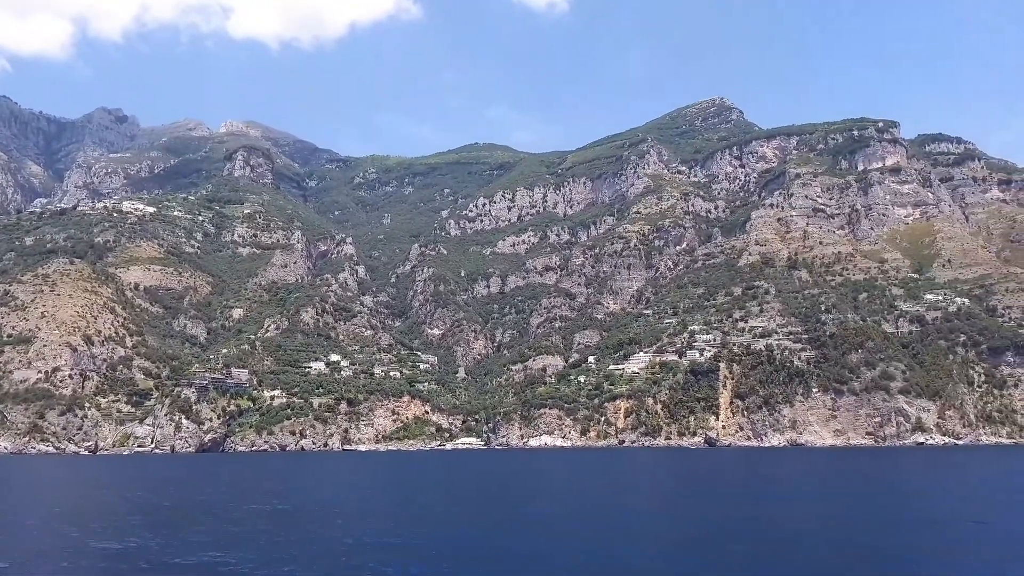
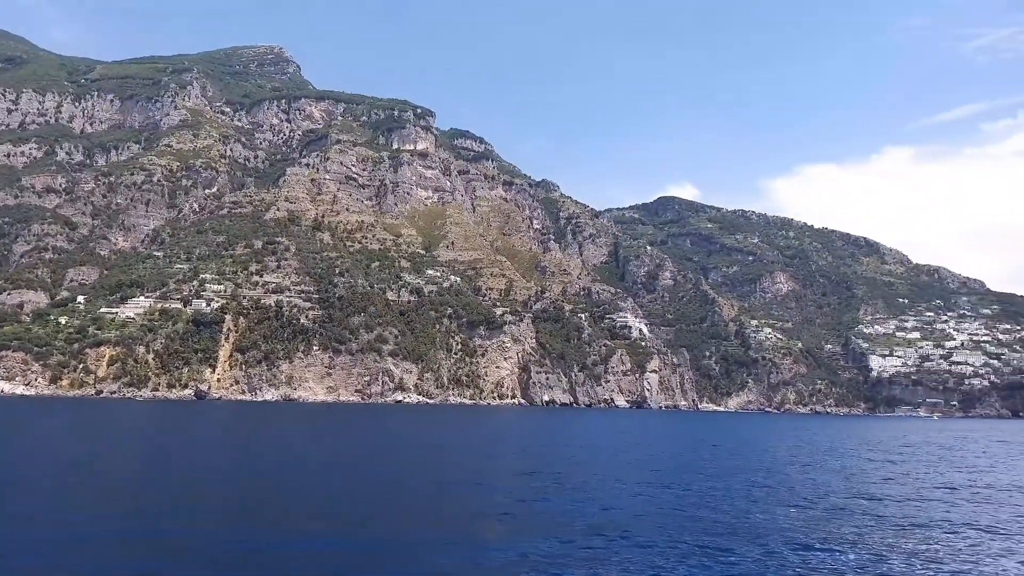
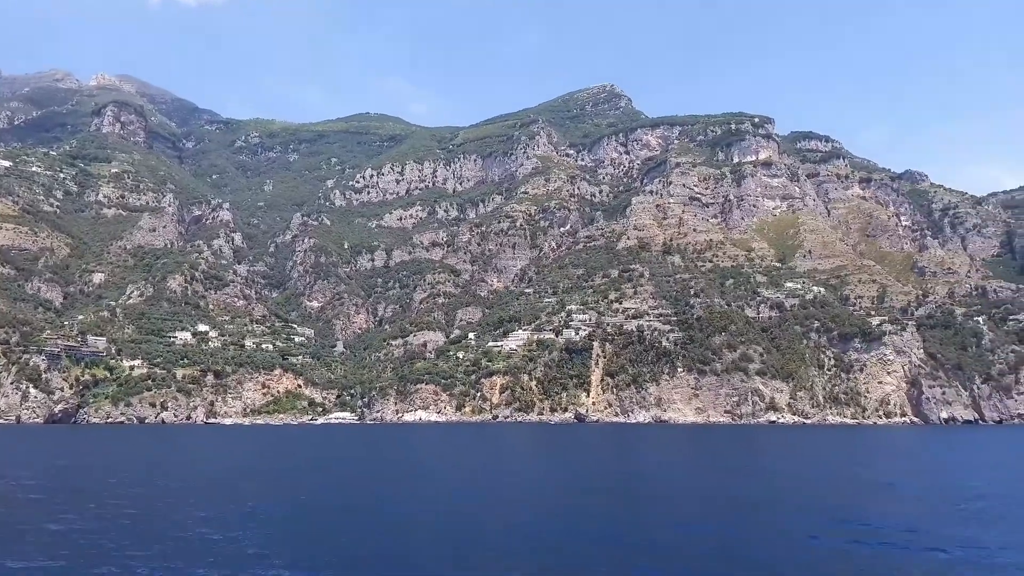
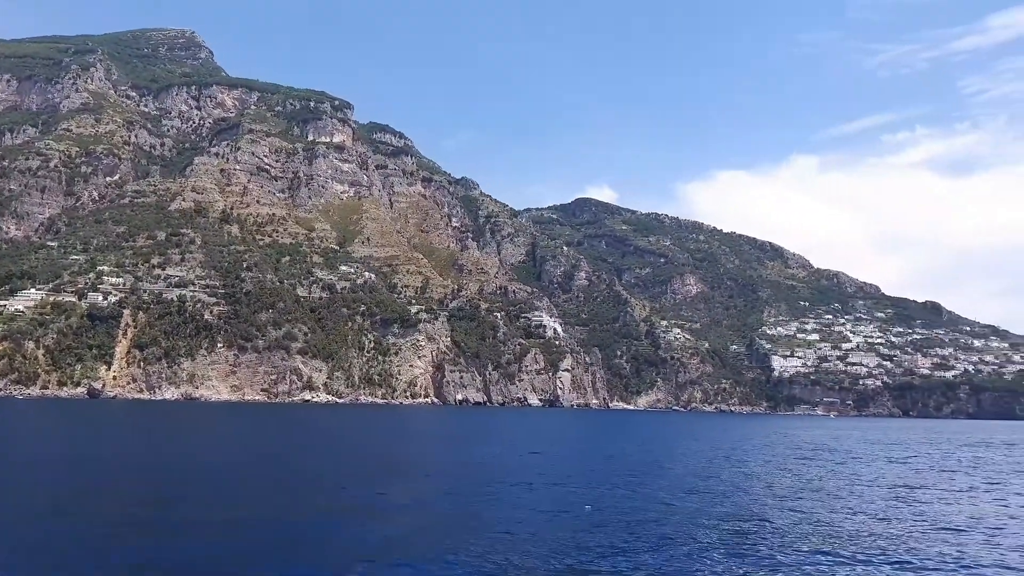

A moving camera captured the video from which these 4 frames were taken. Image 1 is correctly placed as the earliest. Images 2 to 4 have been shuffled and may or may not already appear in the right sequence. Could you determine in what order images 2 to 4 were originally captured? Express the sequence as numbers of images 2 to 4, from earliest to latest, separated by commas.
3, 2, 4
